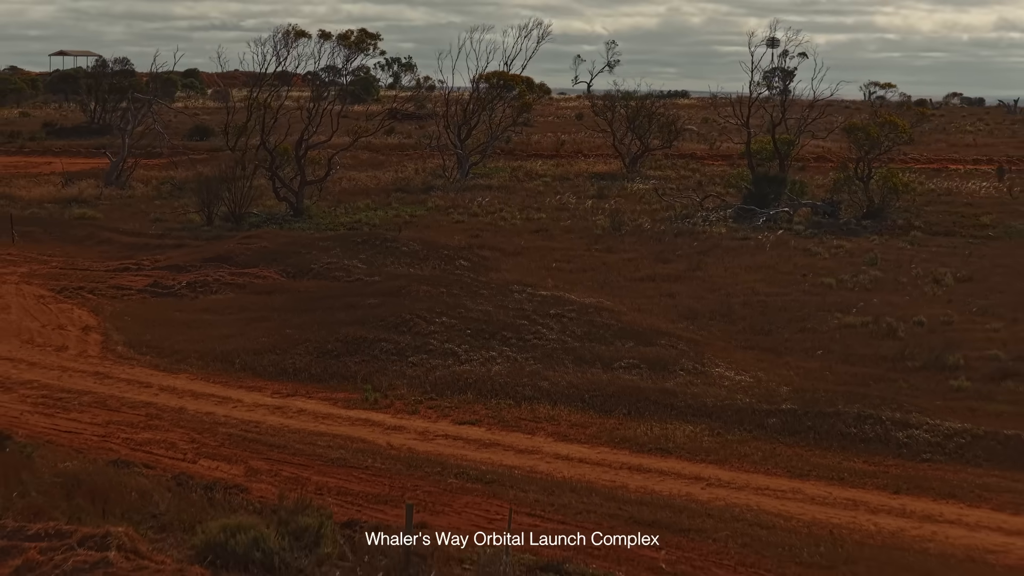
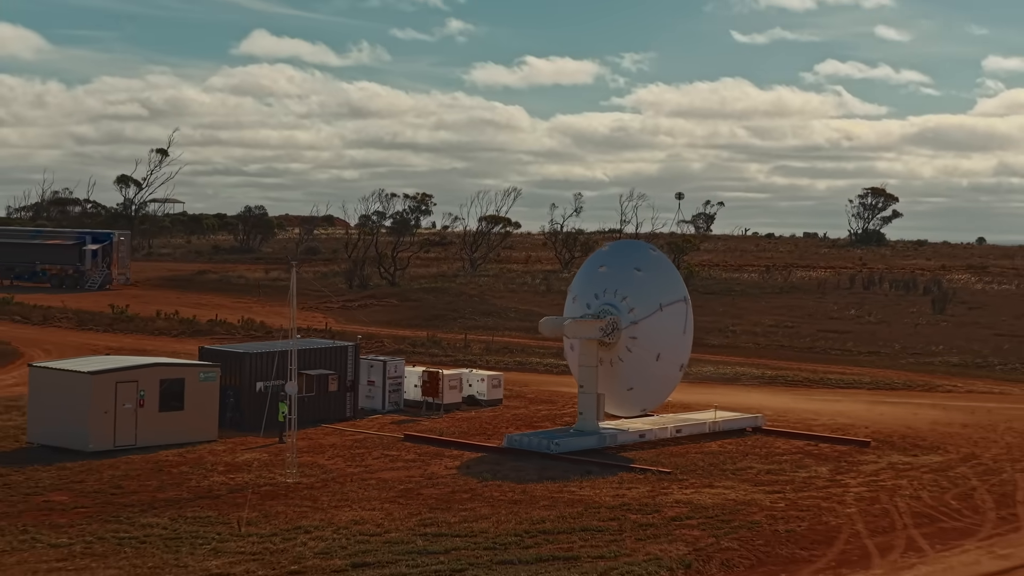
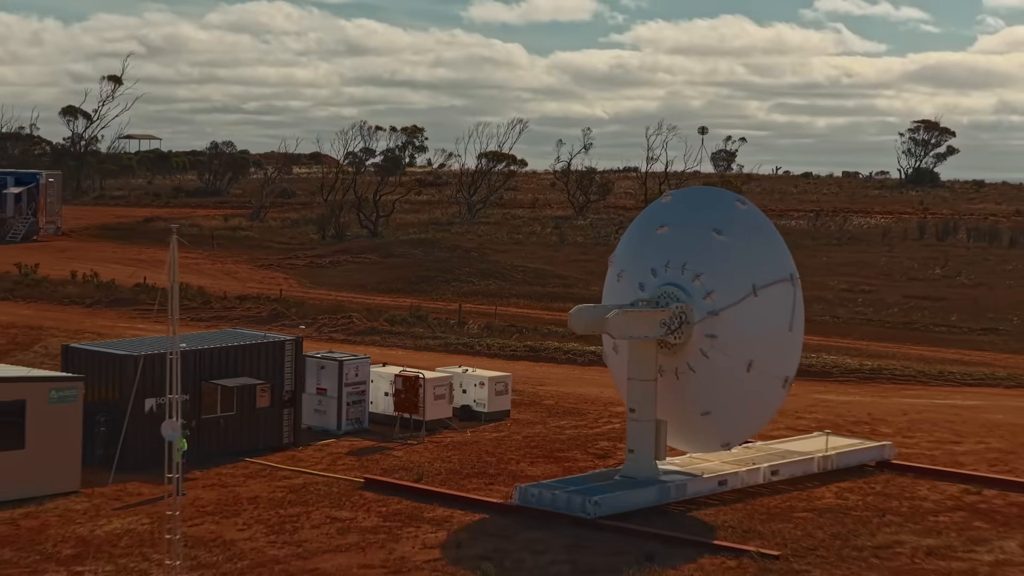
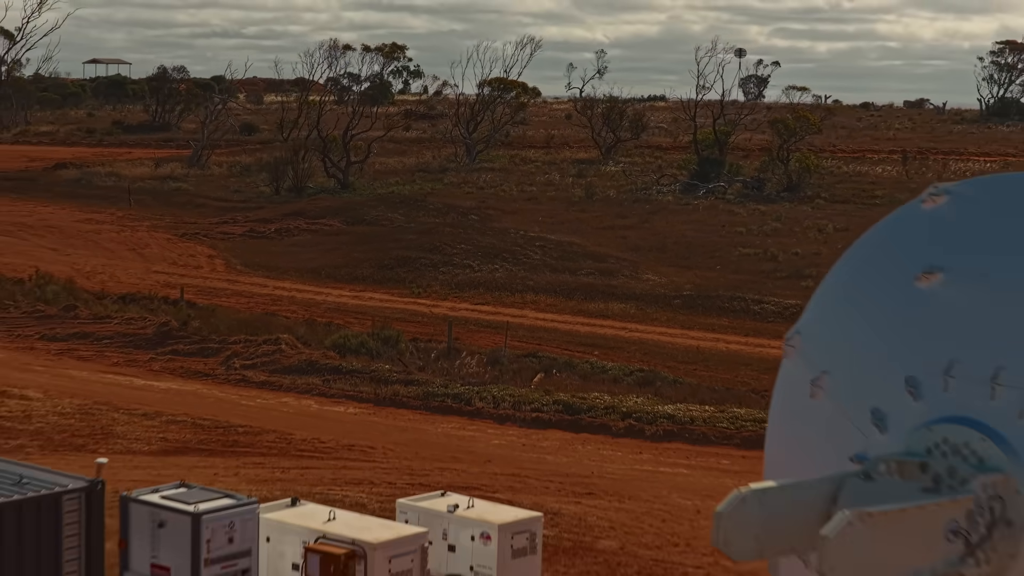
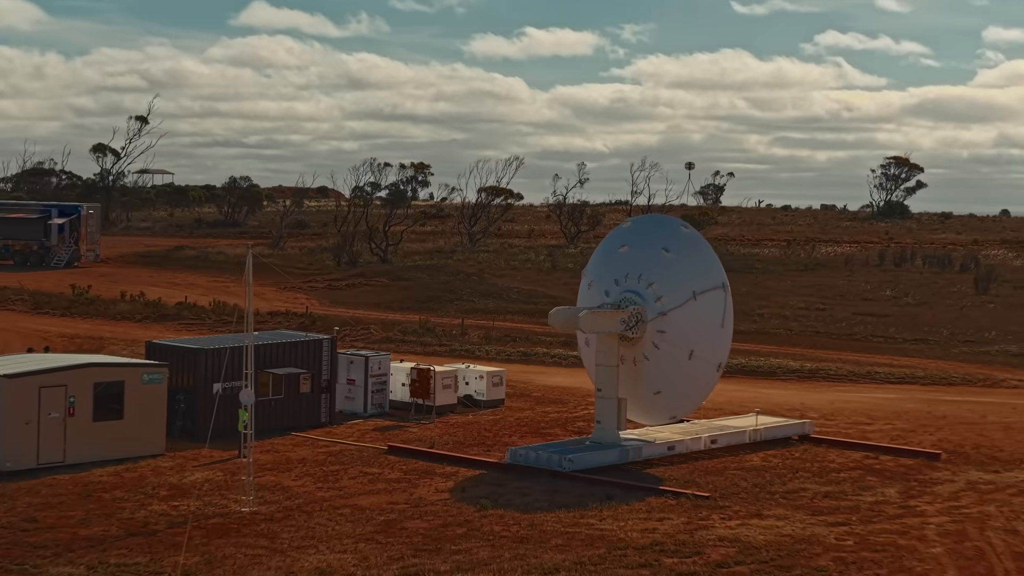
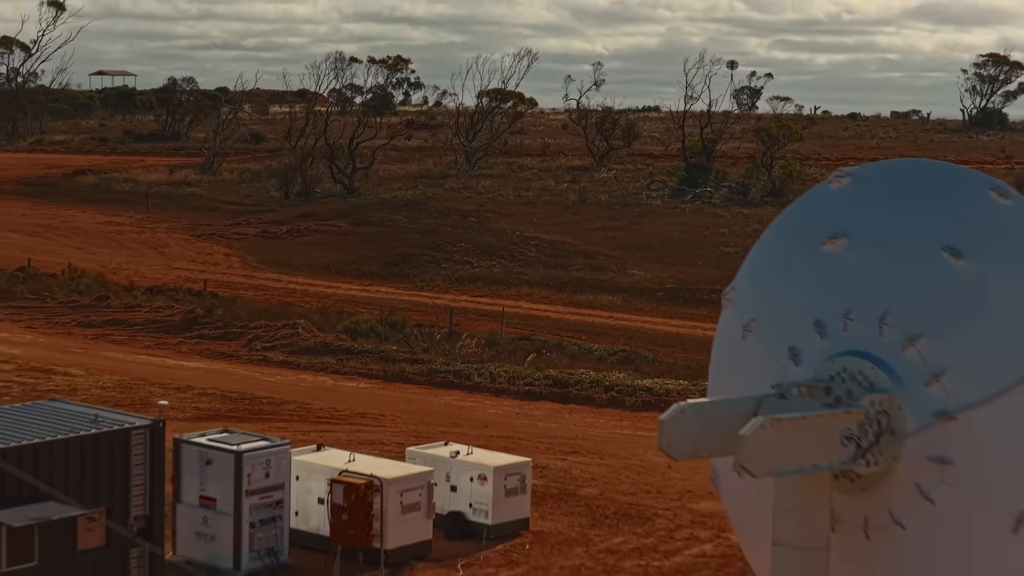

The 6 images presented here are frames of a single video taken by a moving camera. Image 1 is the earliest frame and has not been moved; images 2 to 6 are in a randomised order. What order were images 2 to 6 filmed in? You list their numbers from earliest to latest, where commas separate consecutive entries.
4, 6, 3, 5, 2
